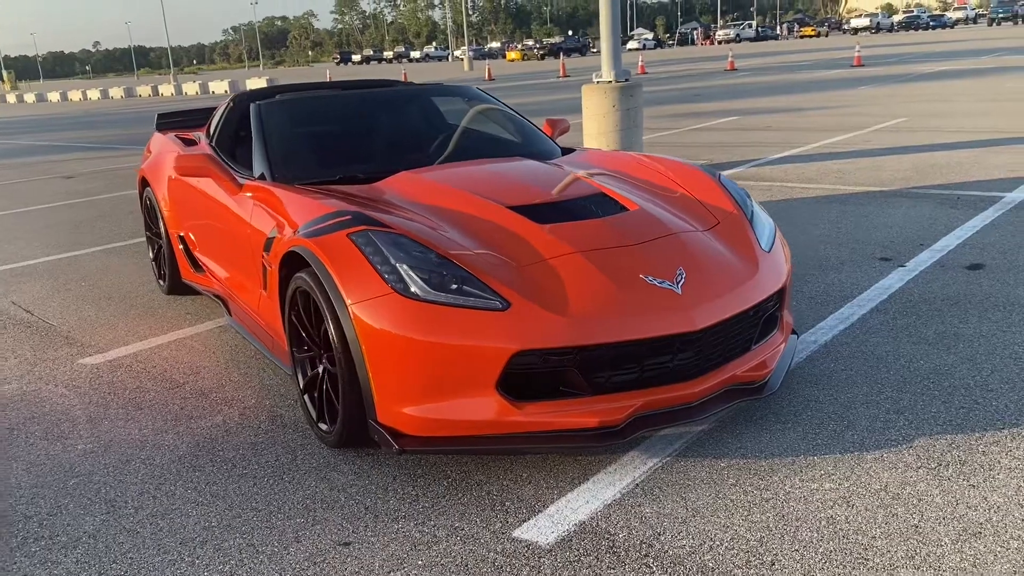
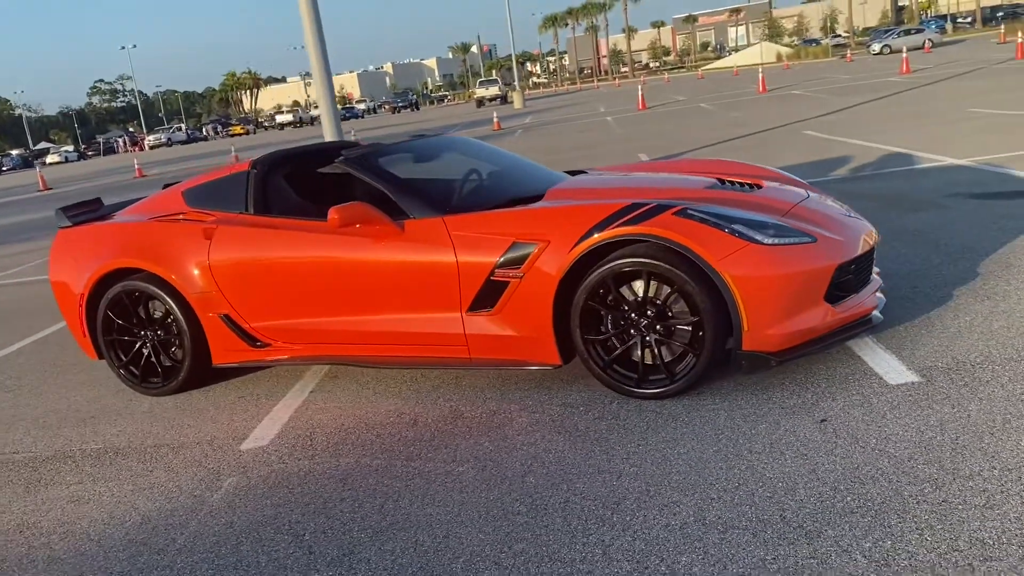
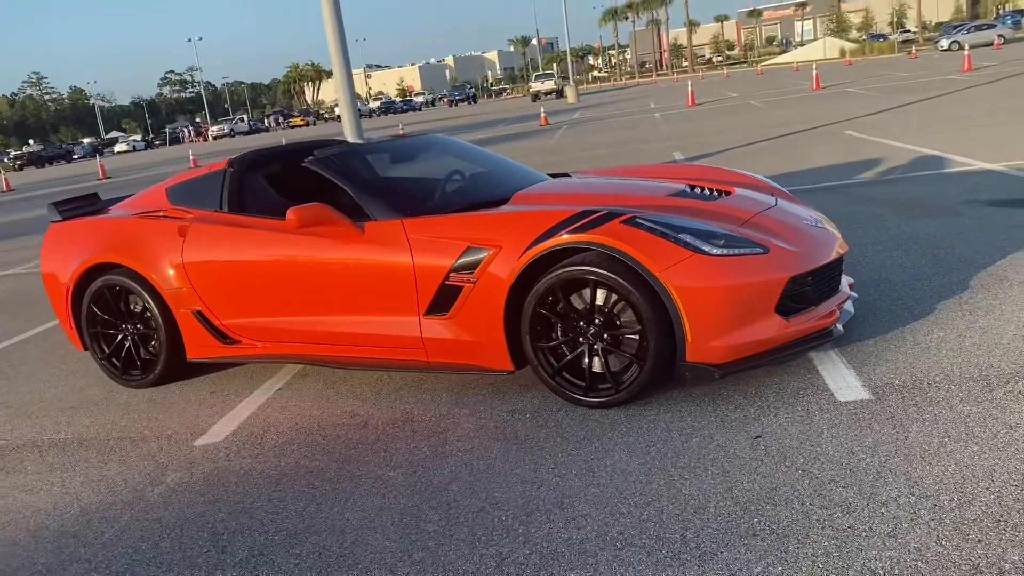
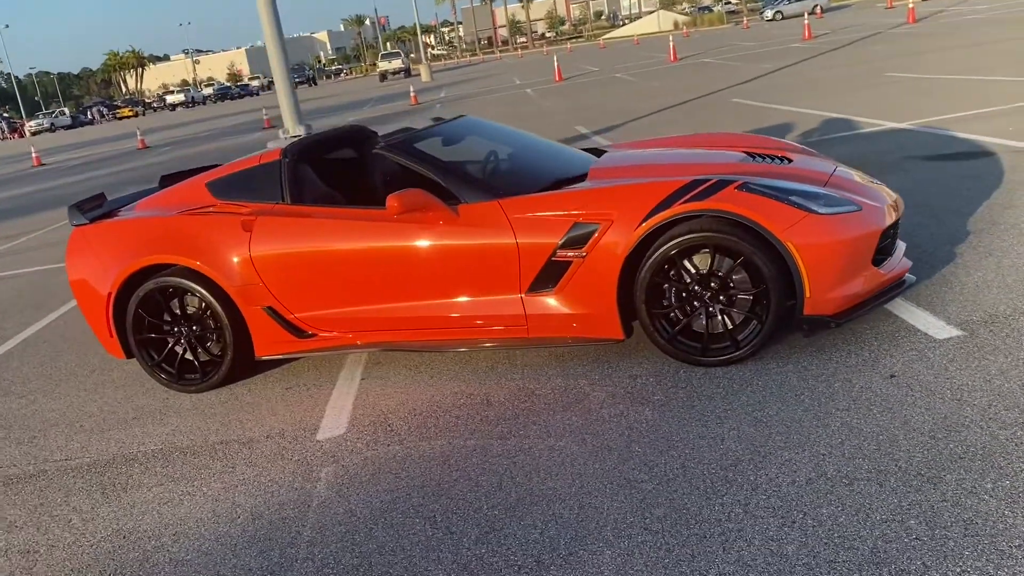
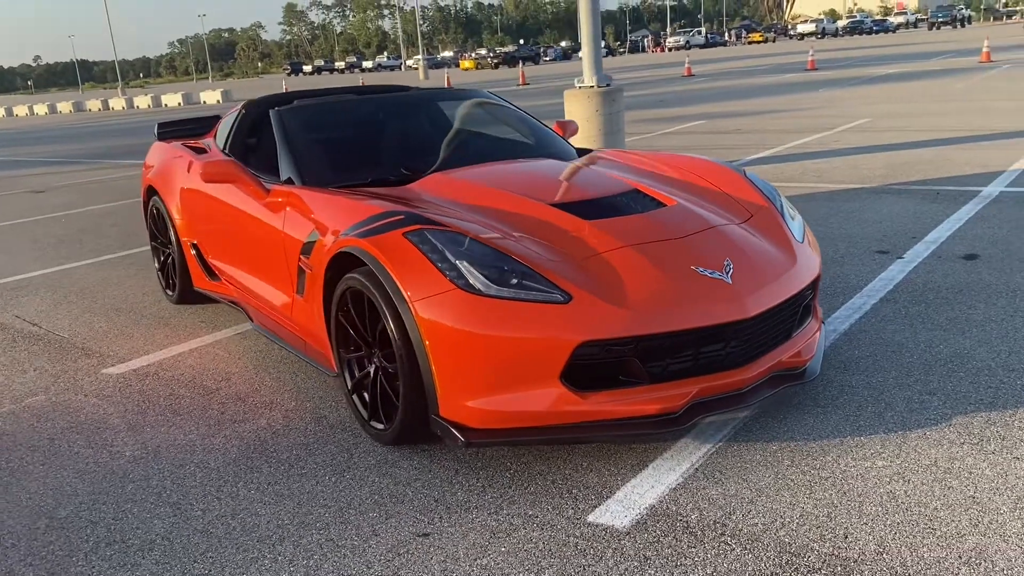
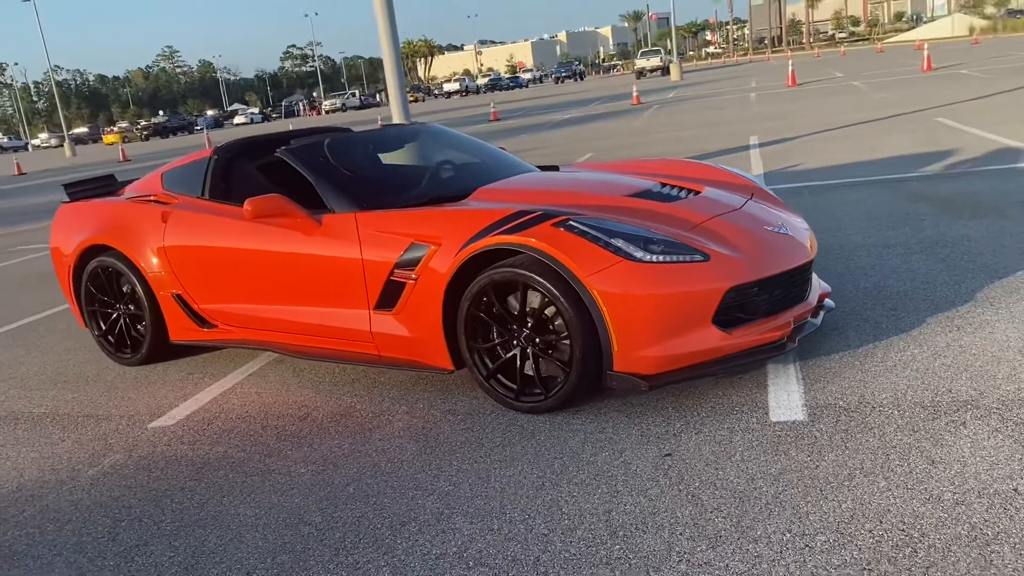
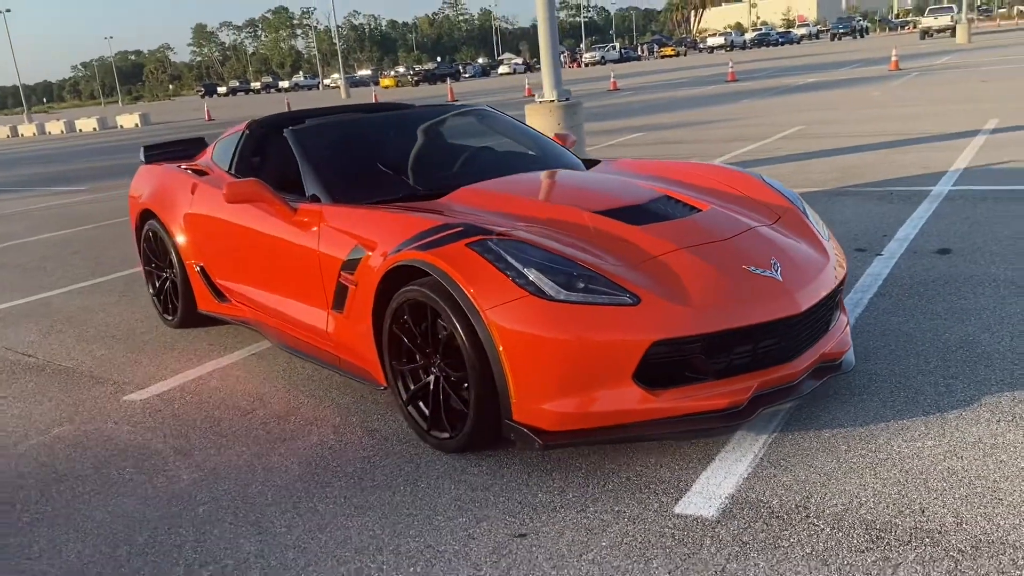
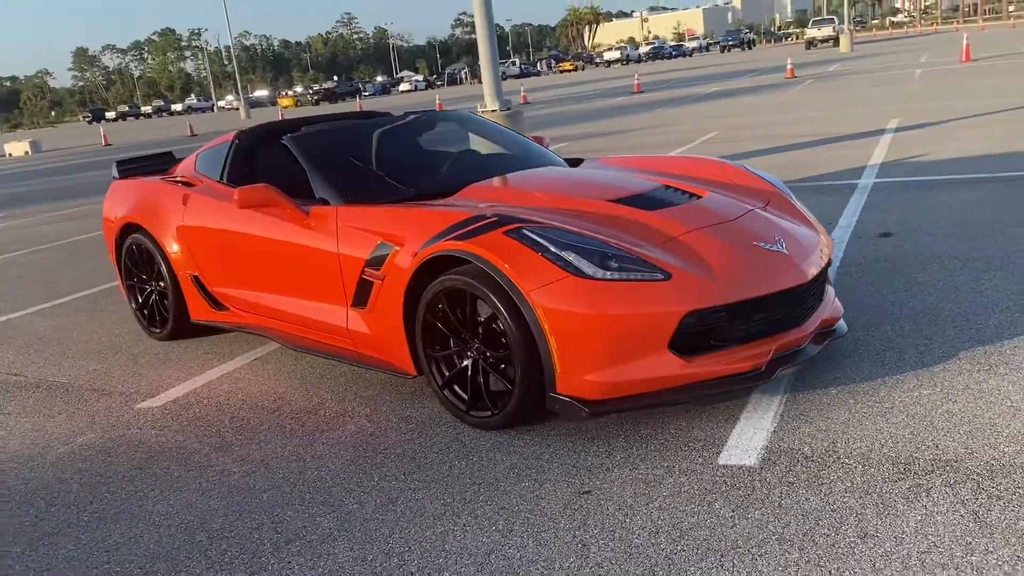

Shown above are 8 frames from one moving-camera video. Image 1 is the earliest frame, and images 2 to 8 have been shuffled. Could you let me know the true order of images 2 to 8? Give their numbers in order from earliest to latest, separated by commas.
5, 7, 8, 6, 3, 2, 4
